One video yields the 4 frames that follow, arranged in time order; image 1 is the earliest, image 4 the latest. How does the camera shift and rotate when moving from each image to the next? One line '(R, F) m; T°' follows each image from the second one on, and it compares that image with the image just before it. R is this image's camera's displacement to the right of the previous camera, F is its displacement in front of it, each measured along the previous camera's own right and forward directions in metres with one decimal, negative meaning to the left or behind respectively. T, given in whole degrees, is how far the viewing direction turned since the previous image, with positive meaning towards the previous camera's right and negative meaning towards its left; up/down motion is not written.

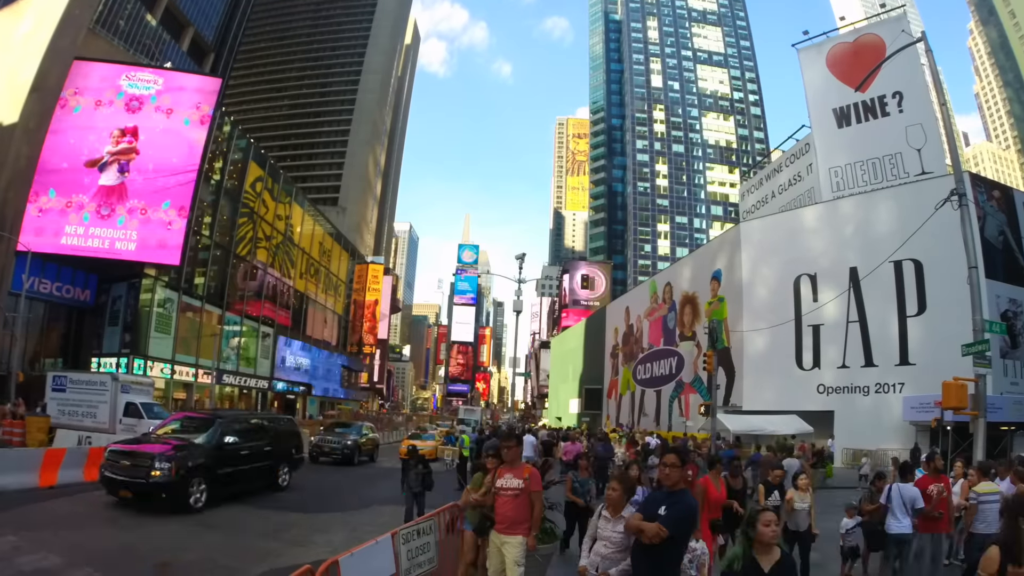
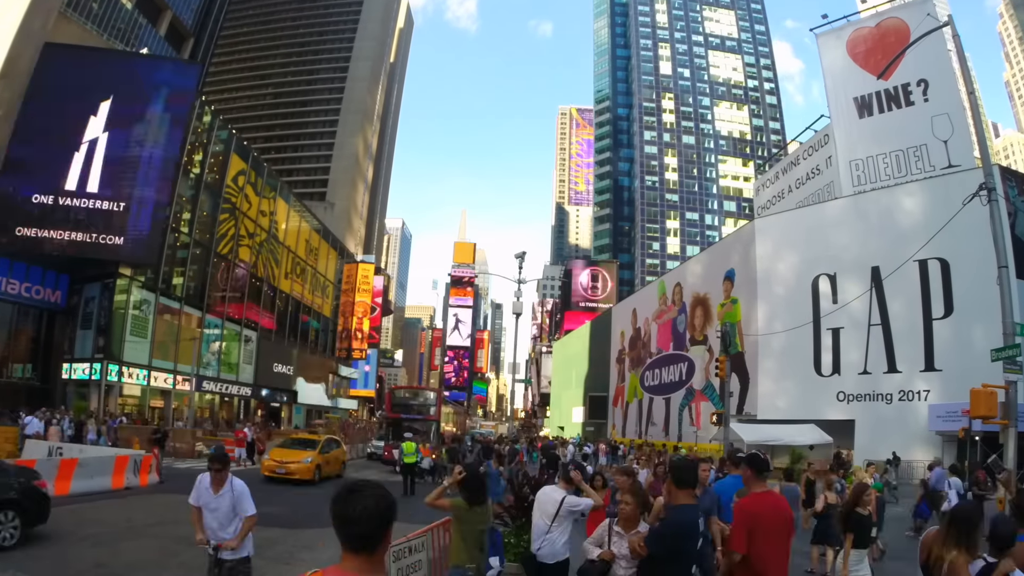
(+0.2, +2.3) m; 0°
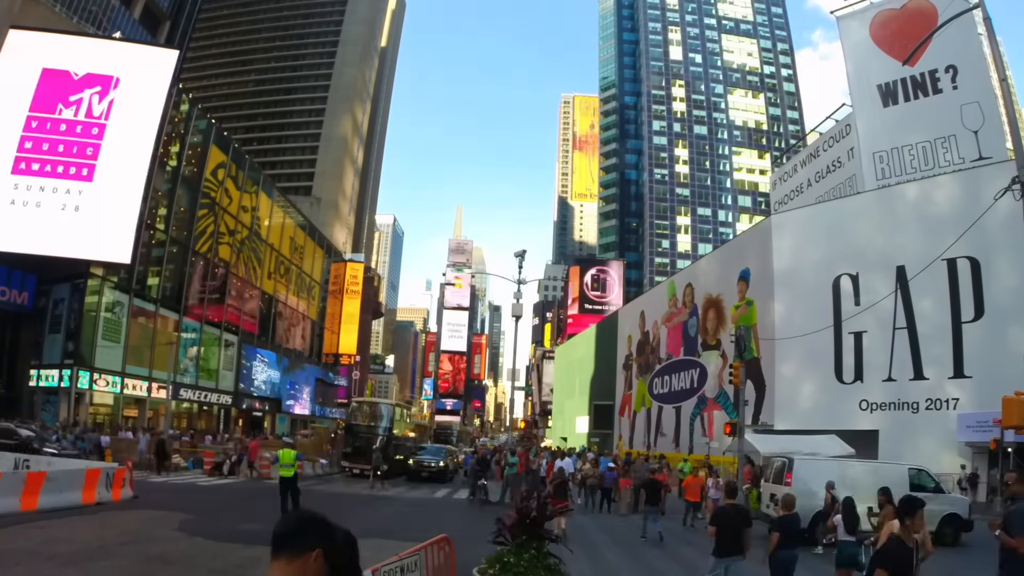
(+0.2, +2.3) m; 0°
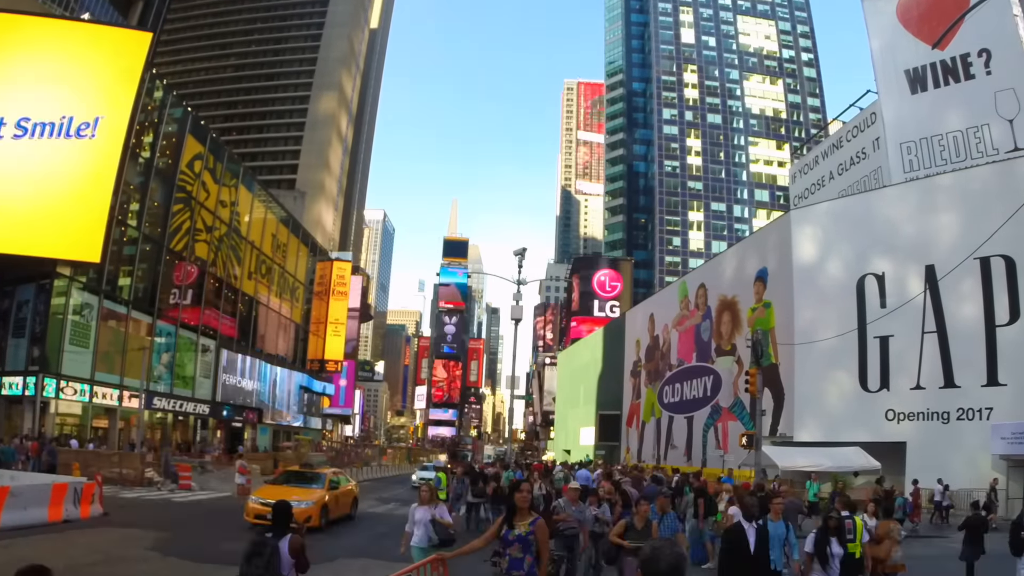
(+0.2, +2.3) m; 0°
